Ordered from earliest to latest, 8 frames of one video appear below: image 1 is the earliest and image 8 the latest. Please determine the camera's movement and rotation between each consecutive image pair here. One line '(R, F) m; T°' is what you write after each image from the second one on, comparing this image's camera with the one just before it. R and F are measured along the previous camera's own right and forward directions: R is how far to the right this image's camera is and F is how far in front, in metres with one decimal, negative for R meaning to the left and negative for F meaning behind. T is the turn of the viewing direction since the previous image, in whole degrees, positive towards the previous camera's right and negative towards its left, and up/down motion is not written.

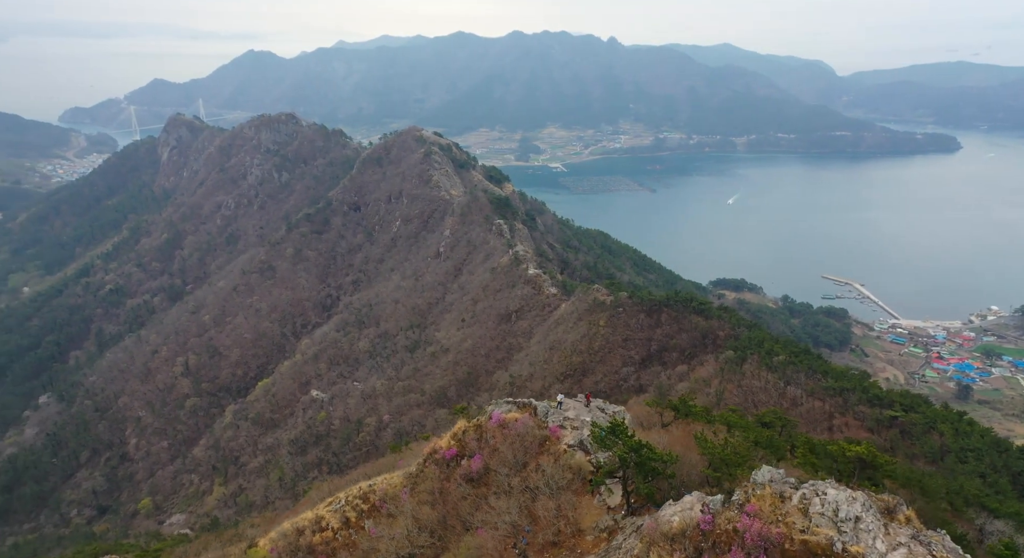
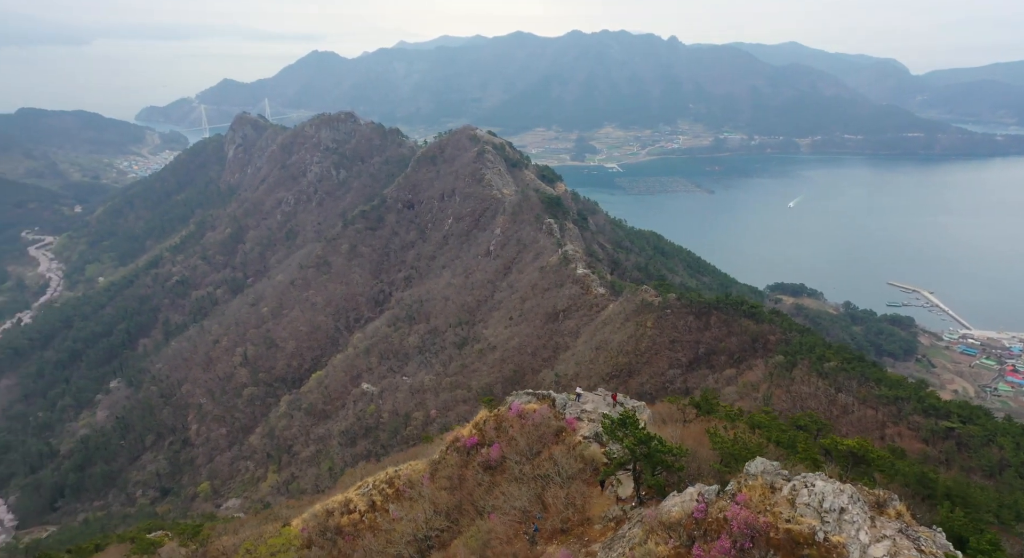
(+0.9, -0.4) m; -5°
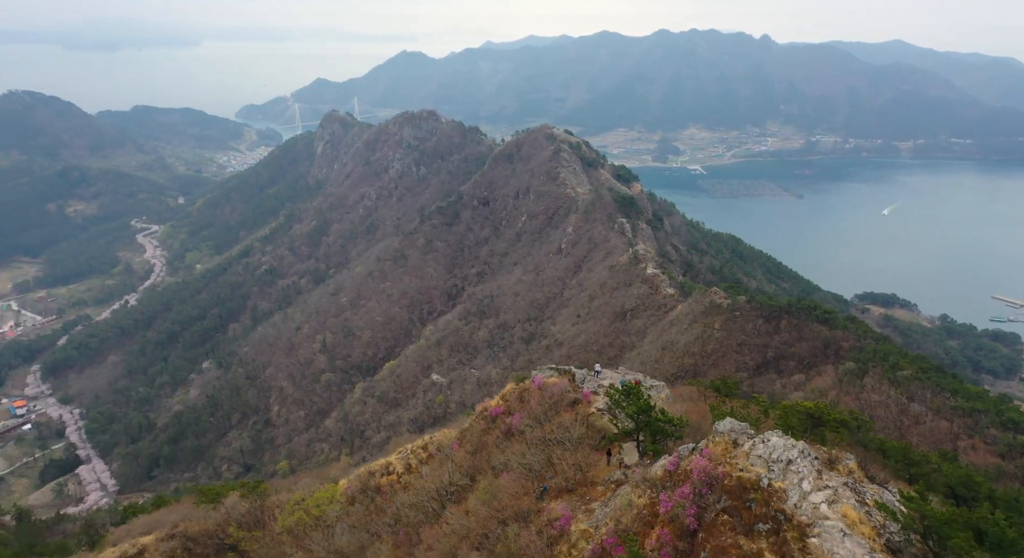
(+1.4, -1.1) m; -7°
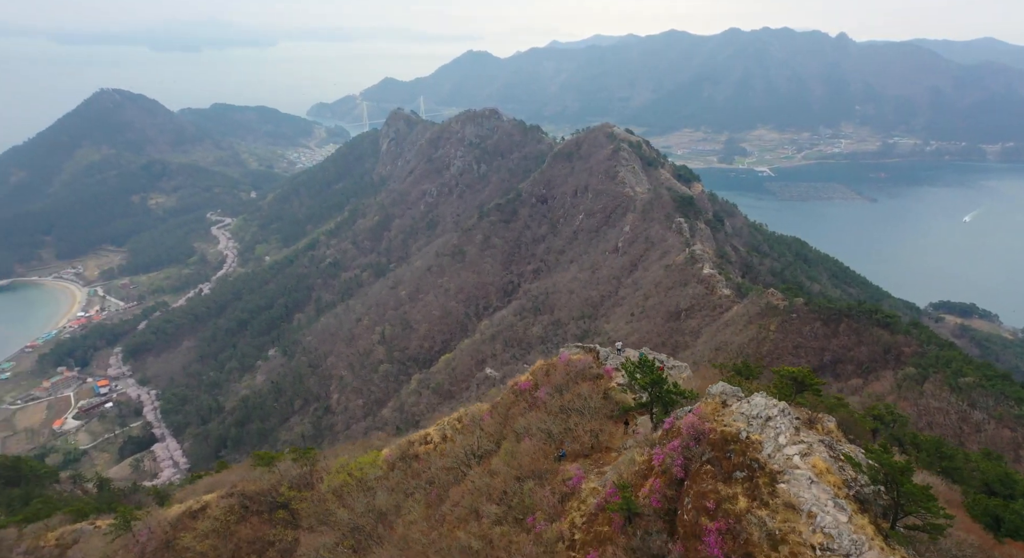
(+0.8, -1.1) m; -5°
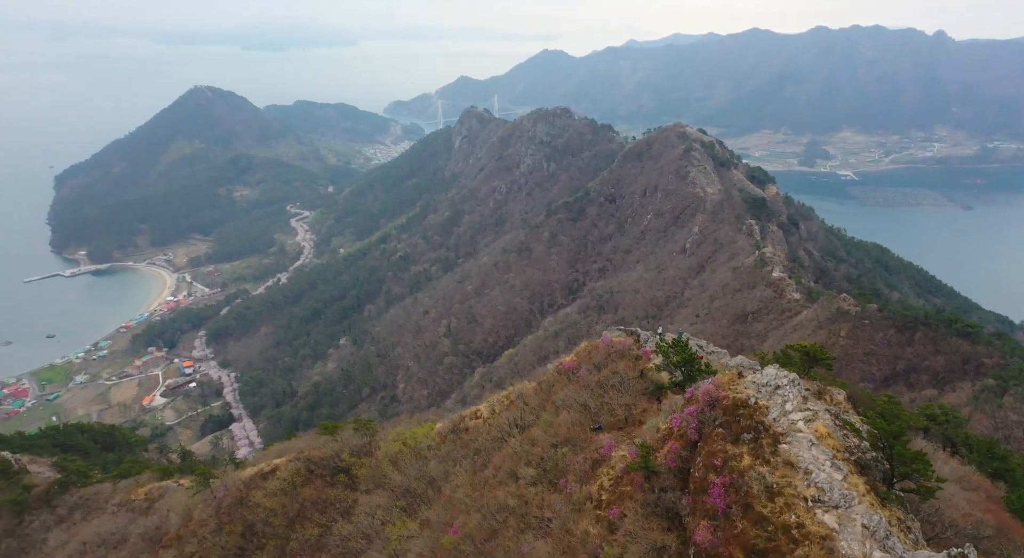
(+0.5, -1.2) m; -6°
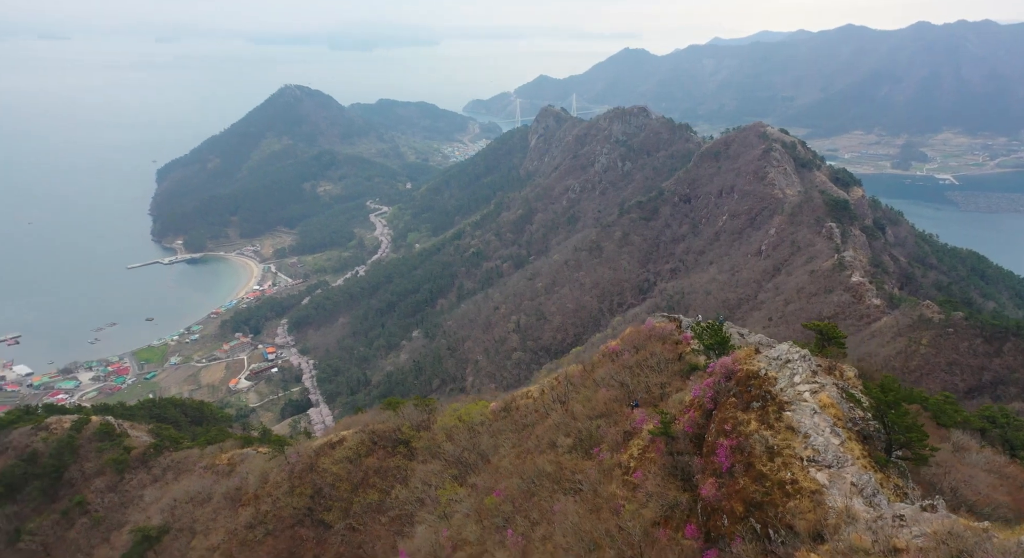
(+0.7, -1.4) m; -7°
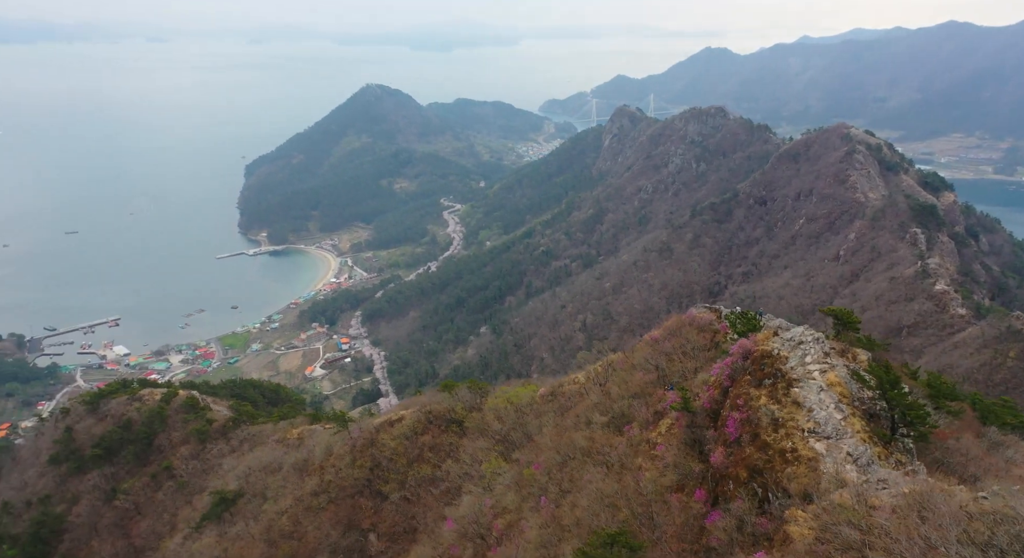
(+0.7, -1.3) m; -7°
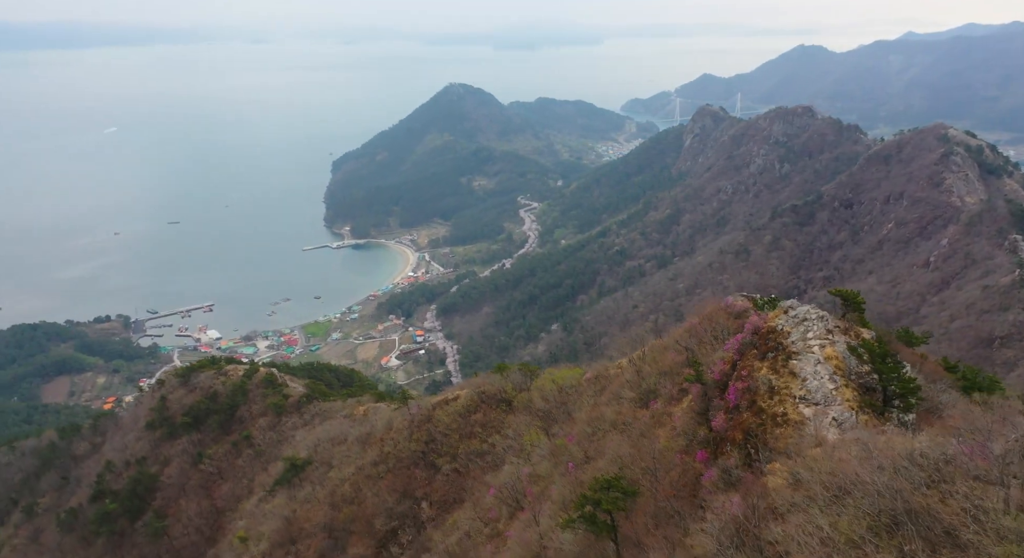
(+1.0, -1.4) m; -7°
